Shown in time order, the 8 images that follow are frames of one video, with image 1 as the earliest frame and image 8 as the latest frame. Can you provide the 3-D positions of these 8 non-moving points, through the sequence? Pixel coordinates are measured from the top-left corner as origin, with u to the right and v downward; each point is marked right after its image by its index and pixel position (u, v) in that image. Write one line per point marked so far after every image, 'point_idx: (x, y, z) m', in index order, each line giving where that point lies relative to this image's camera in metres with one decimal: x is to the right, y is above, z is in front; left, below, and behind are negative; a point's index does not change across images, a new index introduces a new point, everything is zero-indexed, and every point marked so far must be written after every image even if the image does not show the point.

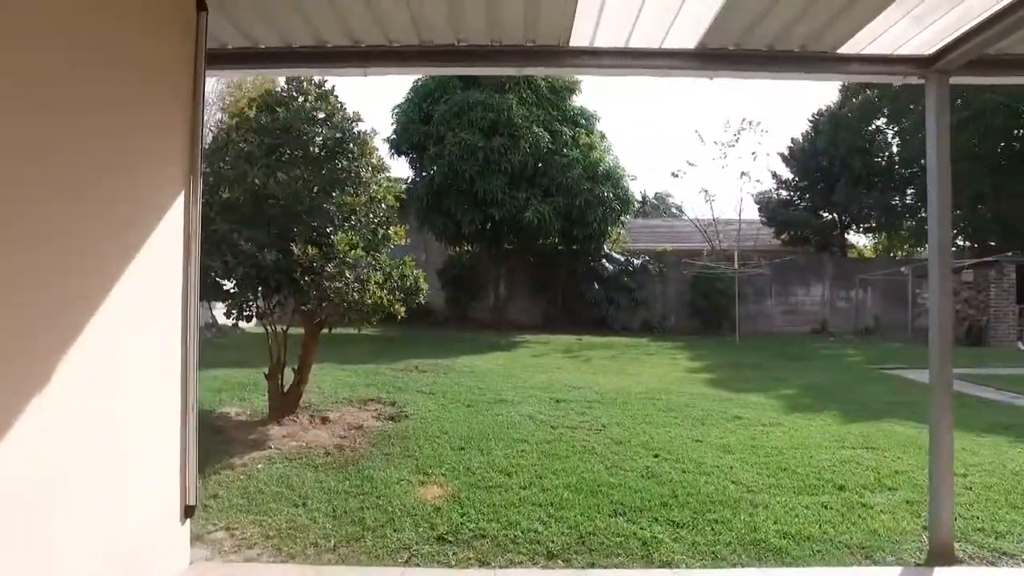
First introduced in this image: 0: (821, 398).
0: (+3.4, -1.3, +7.6) m
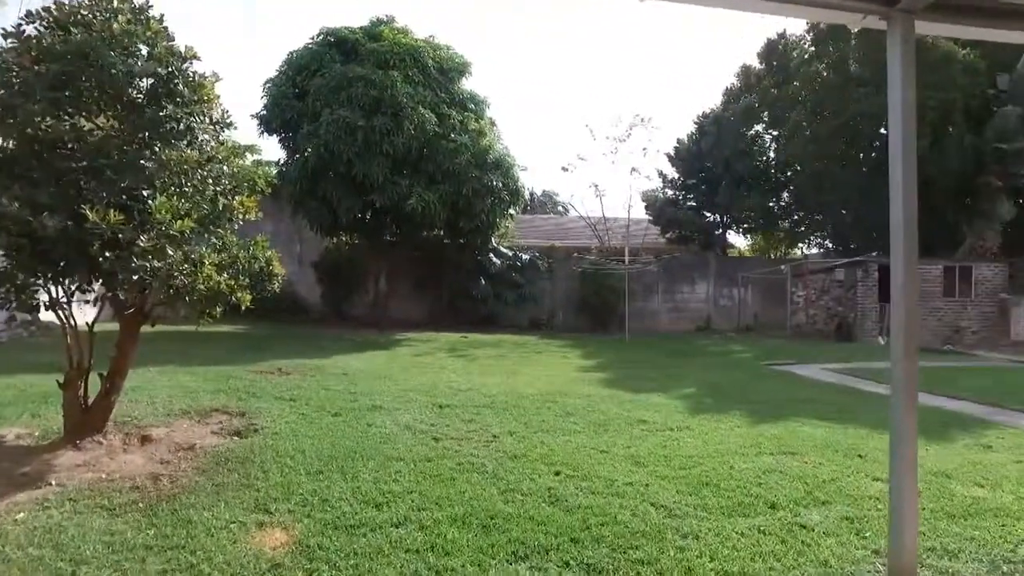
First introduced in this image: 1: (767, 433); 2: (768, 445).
0: (+2.2, -1.2, +7.2) m
1: (+2.0, -1.2, +5.5) m
2: (+1.9, -1.2, +5.0) m
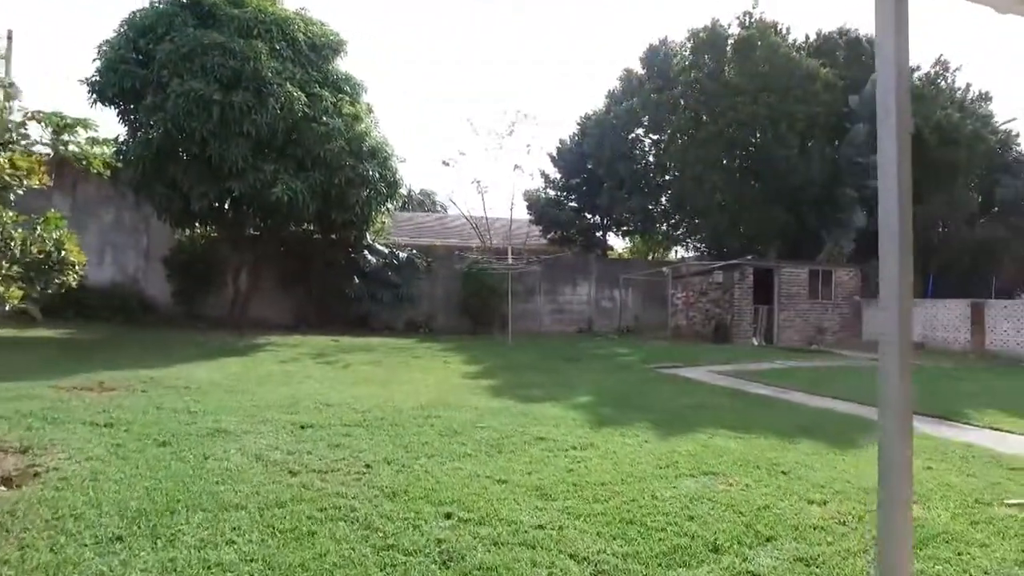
0: (+1.1, -1.2, +6.6) m
1: (+1.2, -1.2, +4.9) m
2: (+1.1, -1.2, +4.5) m
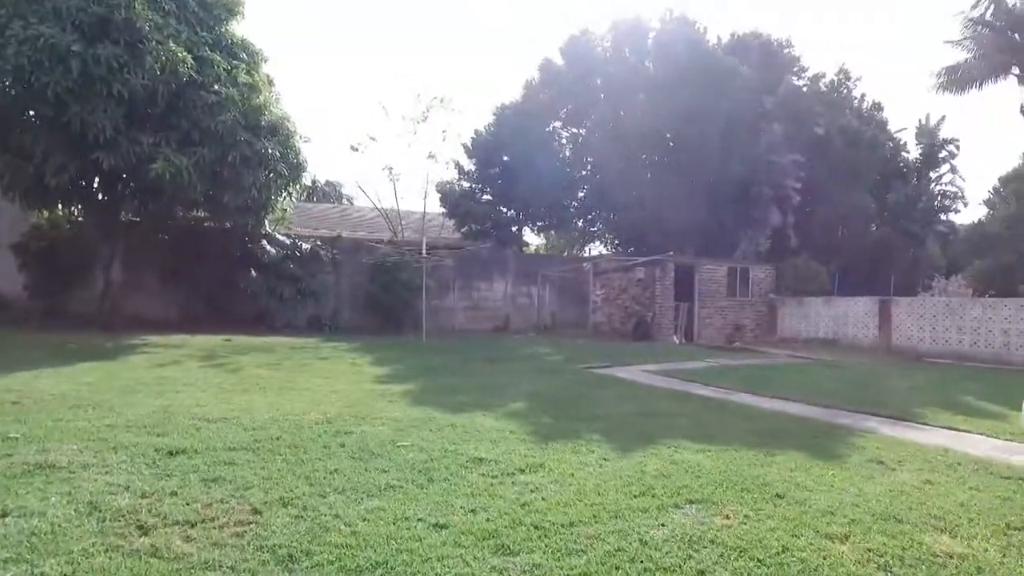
0: (+0.4, -1.1, +5.8) m
1: (+0.8, -1.1, +4.1) m
2: (+0.8, -1.1, +3.6) m
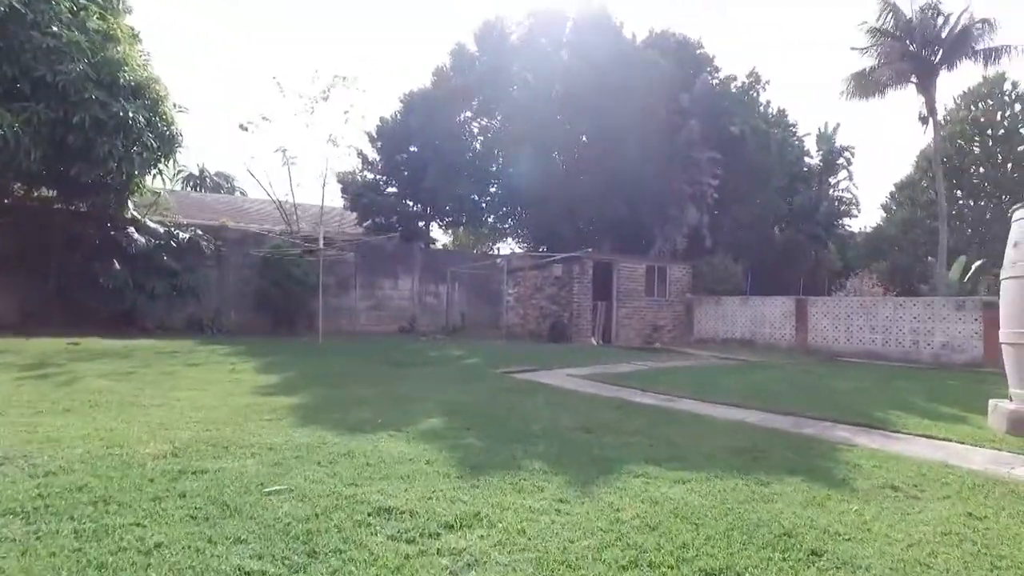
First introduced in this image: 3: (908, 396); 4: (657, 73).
0: (-0.1, -1.0, +4.6) m
1: (+0.5, -1.0, +2.9) m
2: (+0.5, -1.0, +2.5) m
3: (+4.8, -1.3, +8.2) m
4: (+4.2, +6.1, +19.5) m
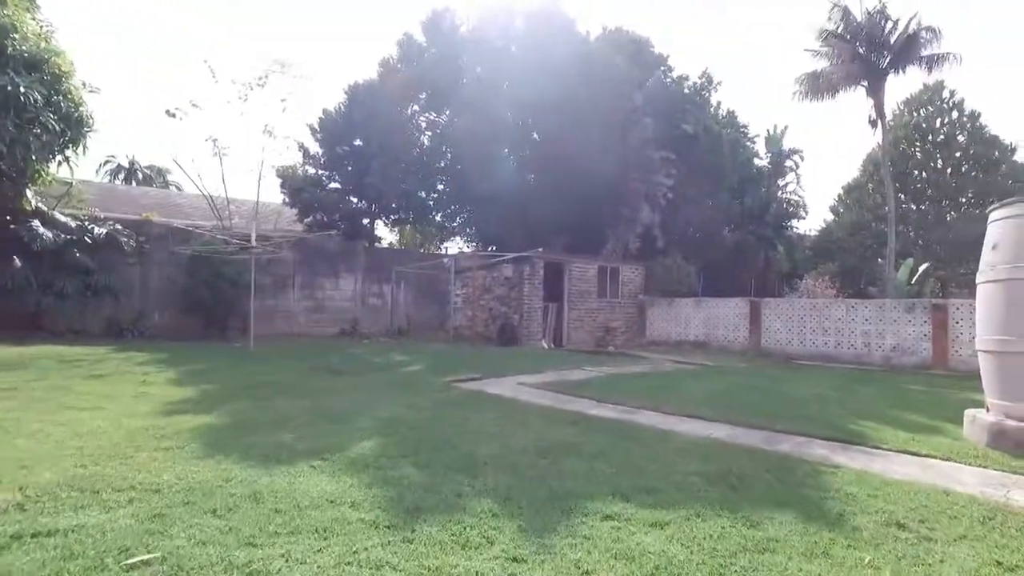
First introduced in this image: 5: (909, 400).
0: (-0.4, -1.1, +3.9) m
1: (+0.3, -1.0, +2.3) m
2: (+0.4, -1.0, +1.8) m
3: (+4.2, -1.3, +7.9) m
4: (+2.8, +6.1, +19.0) m
5: (+5.0, -1.4, +8.5) m
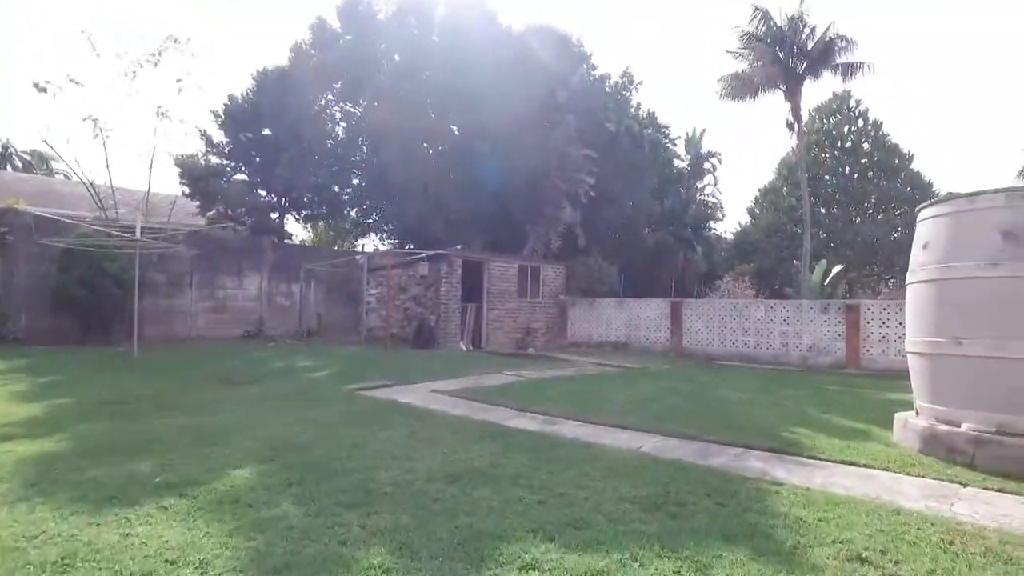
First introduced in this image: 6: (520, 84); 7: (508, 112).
0: (-0.9, -1.0, +3.2) m
1: (0.0, -1.0, +1.7) m
2: (+0.2, -1.0, +1.2) m
3: (+3.2, -1.3, +7.7) m
4: (+0.6, +6.1, +18.6) m
5: (+3.9, -1.4, +8.4) m
6: (+0.2, +5.6, +18.6) m
7: (-0.1, +4.7, +18.4) m
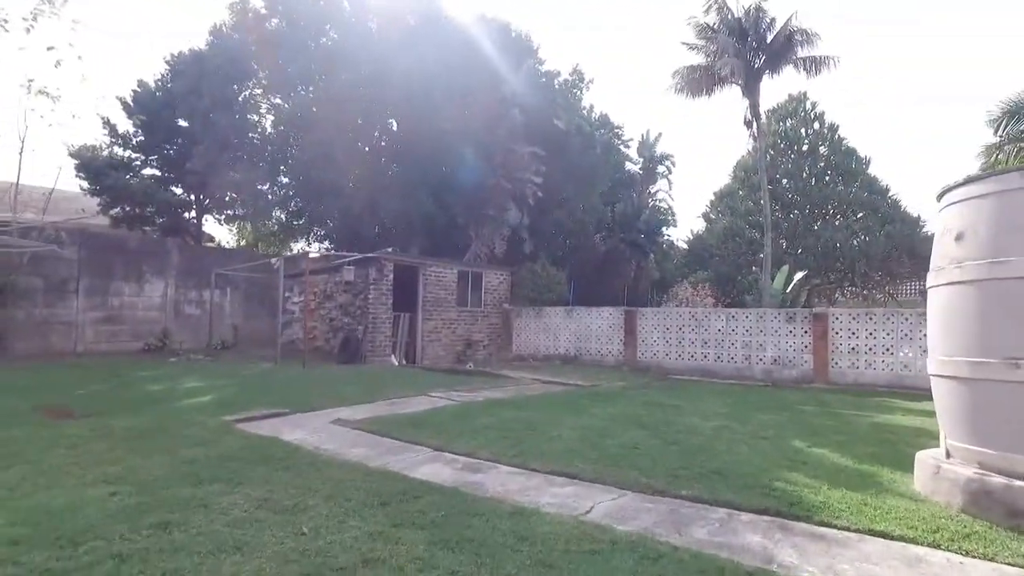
0: (-1.3, -1.0, +1.5) m
1: (-0.3, -0.9, +0.1) m
2: (-0.1, -0.9, -0.3) m
3: (+2.5, -1.4, +6.3) m
4: (-0.9, +5.9, +17.1) m
5: (+3.2, -1.5, +7.1) m
6: (-1.2, +5.4, +17.1) m
7: (-1.6, +4.5, +16.9) m
